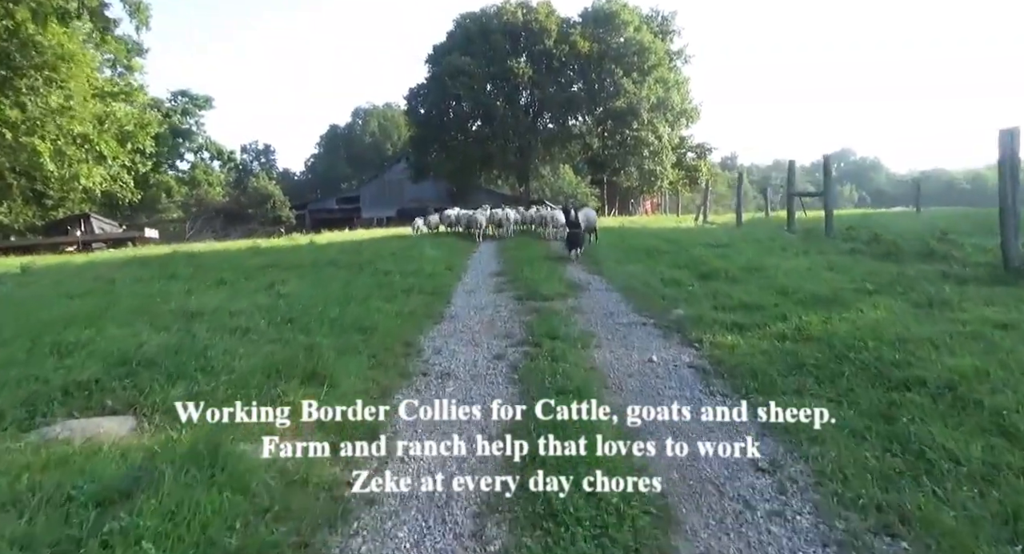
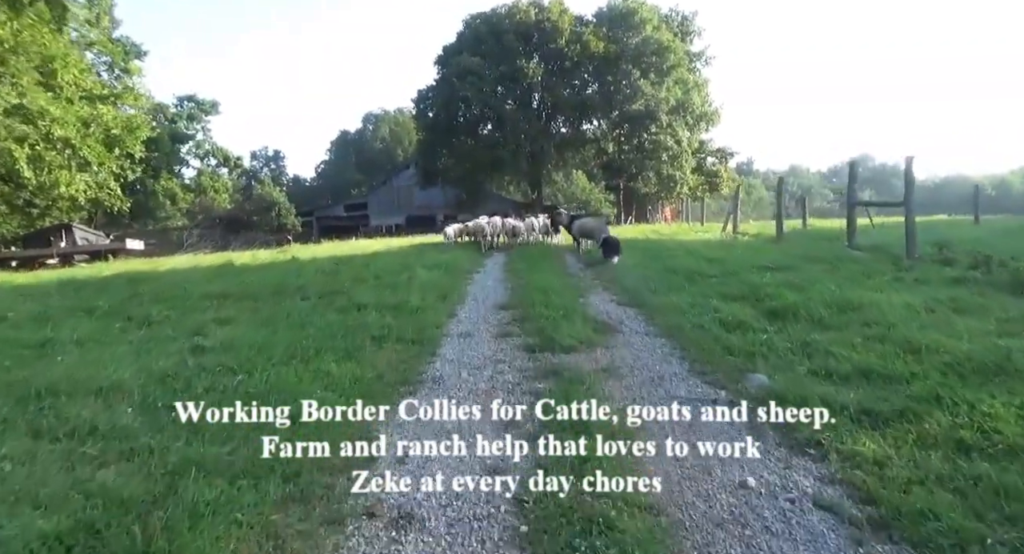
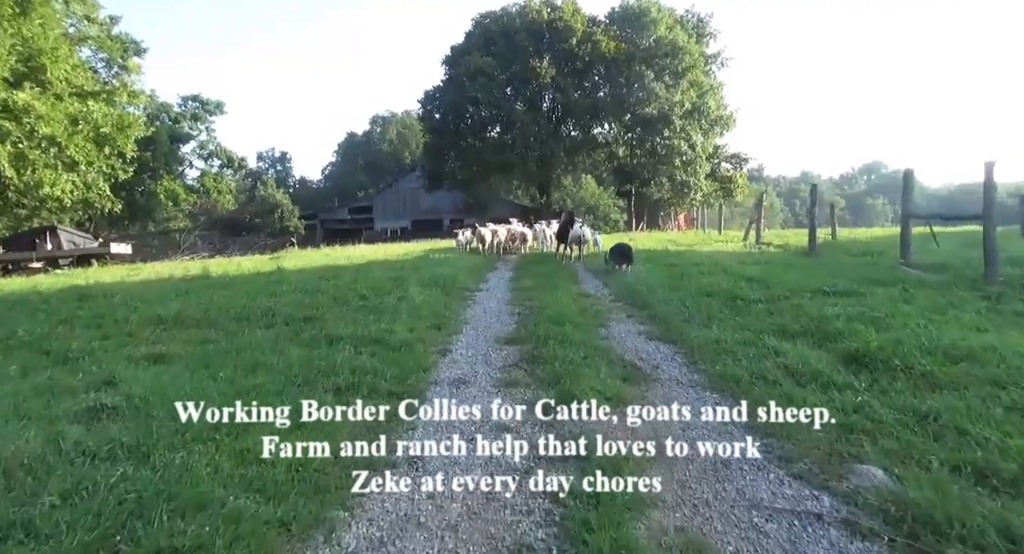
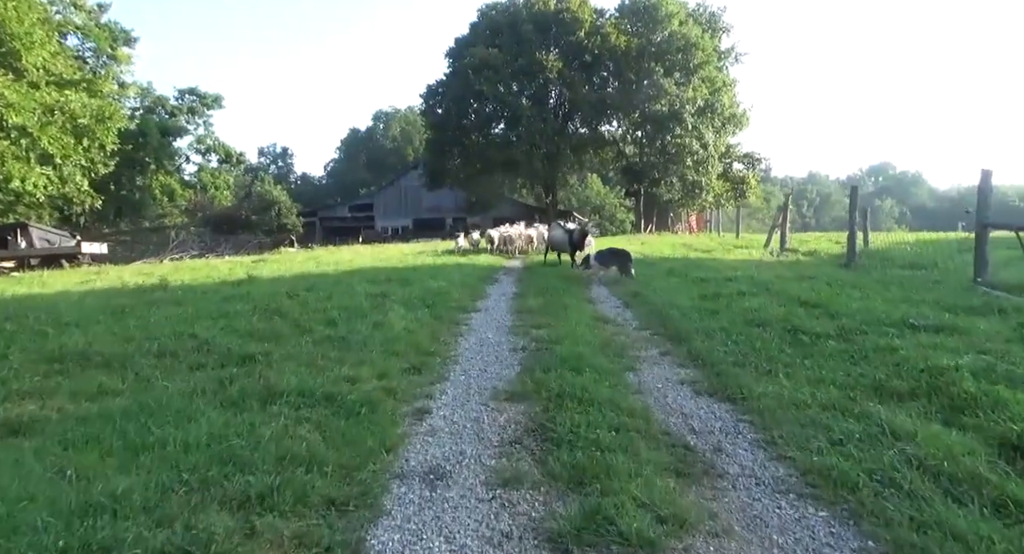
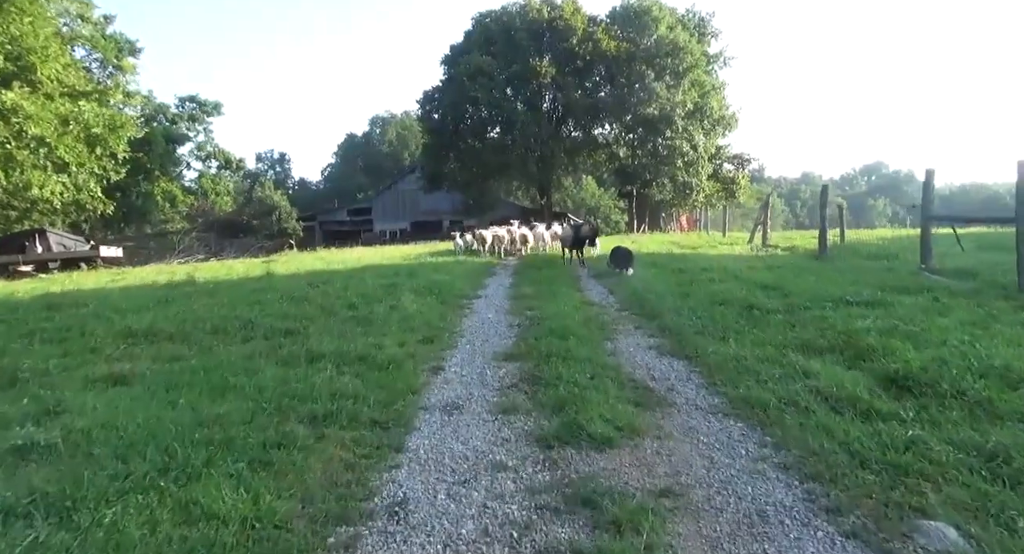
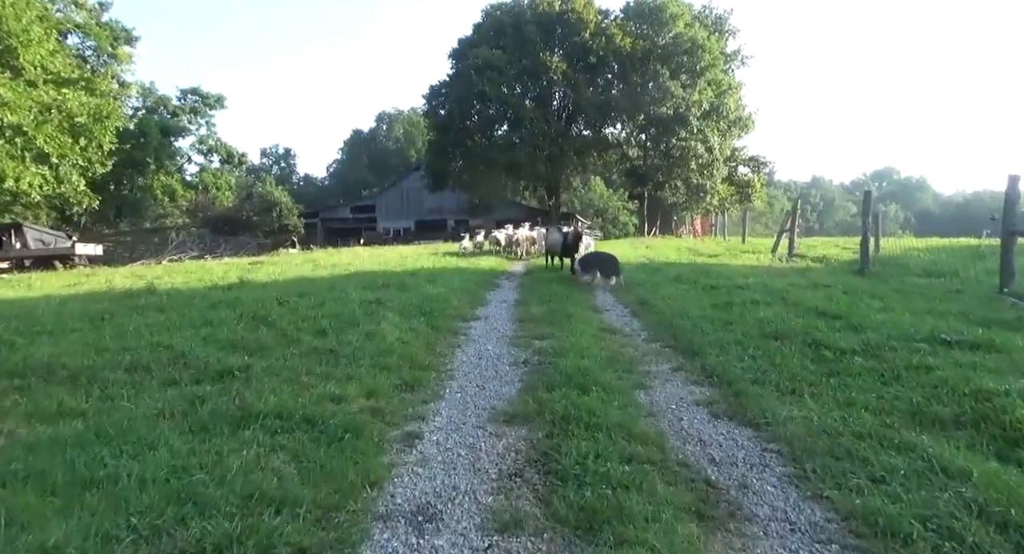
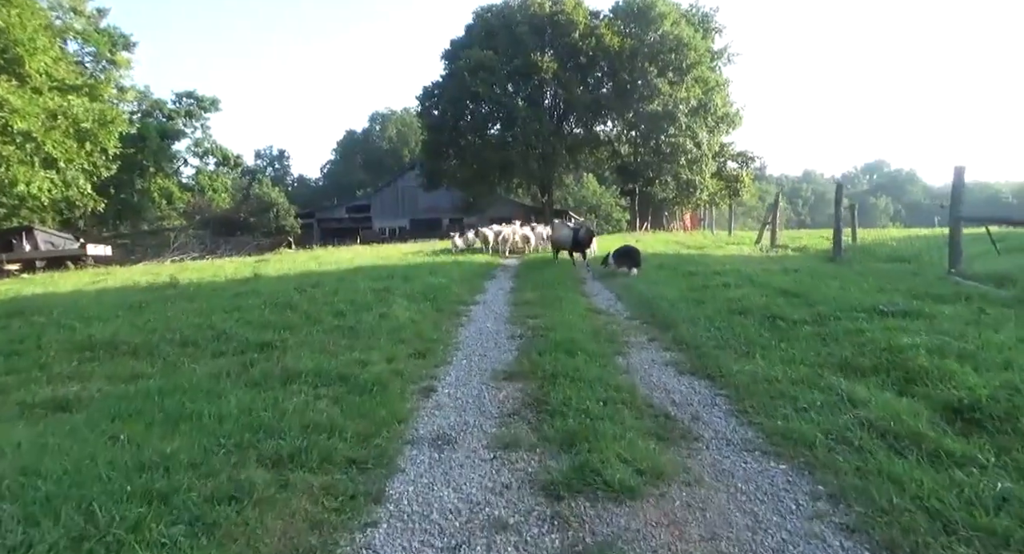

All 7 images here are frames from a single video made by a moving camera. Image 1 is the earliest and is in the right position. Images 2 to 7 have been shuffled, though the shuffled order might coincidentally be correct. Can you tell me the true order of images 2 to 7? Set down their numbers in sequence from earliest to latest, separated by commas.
2, 3, 5, 7, 4, 6
